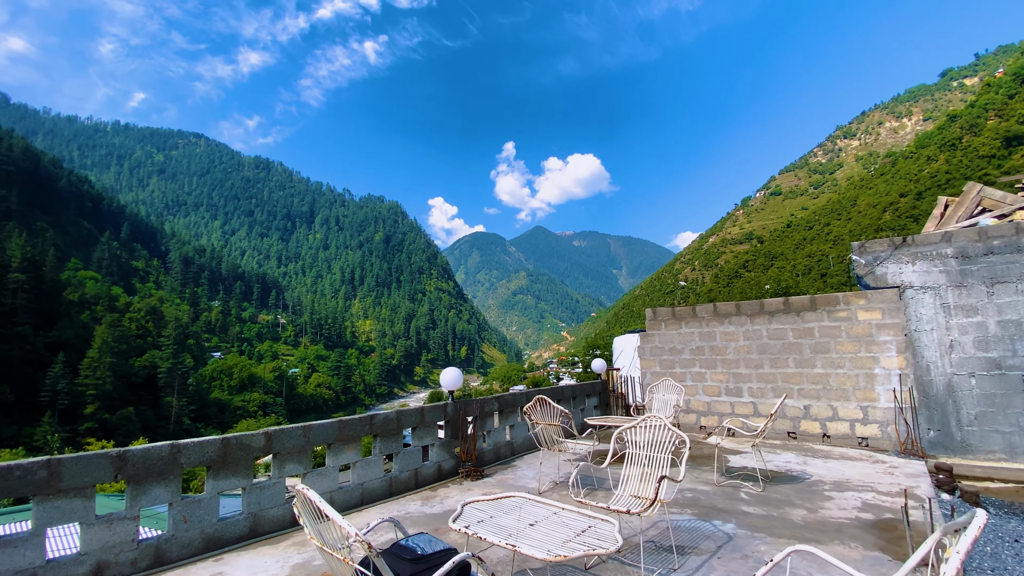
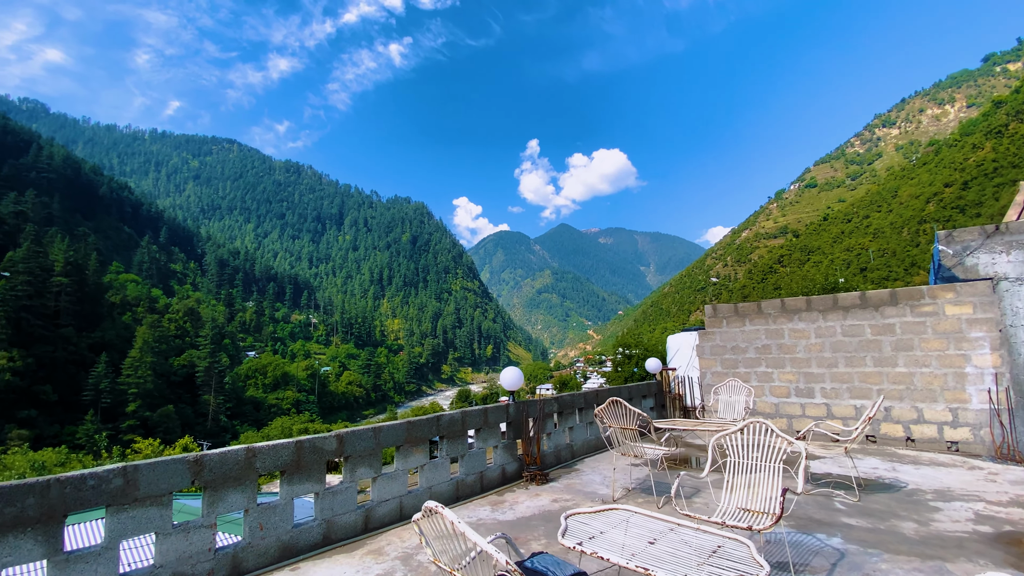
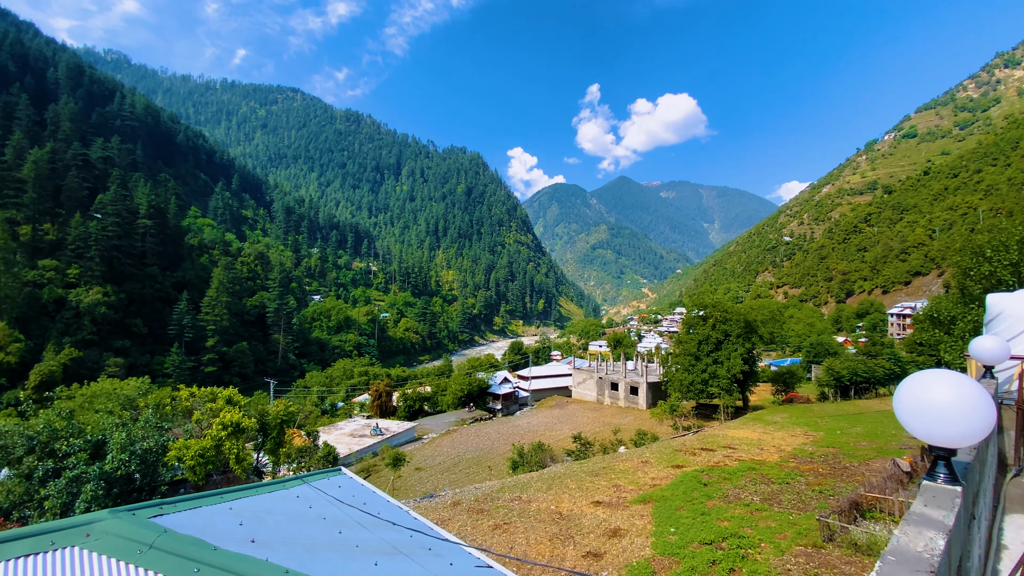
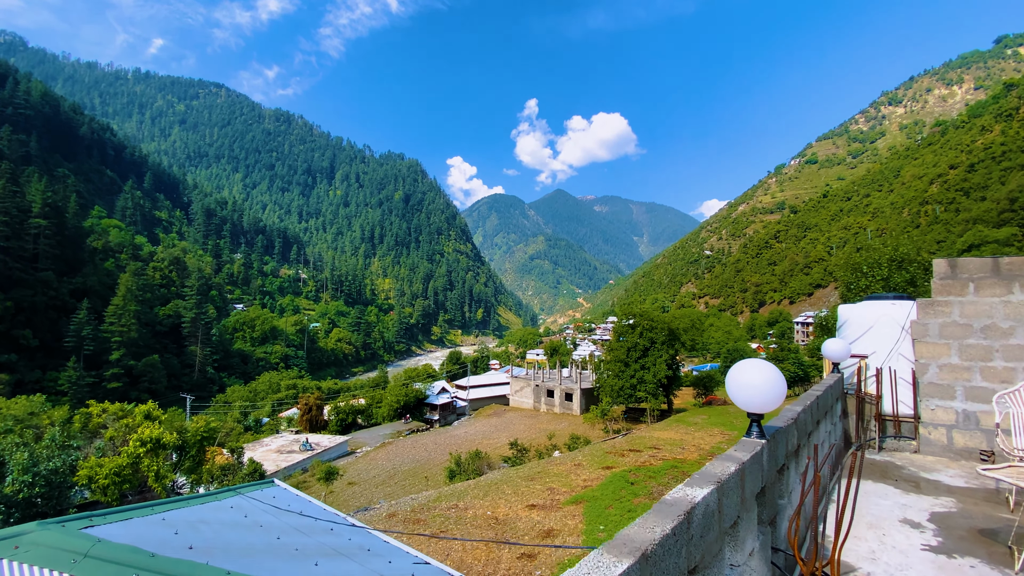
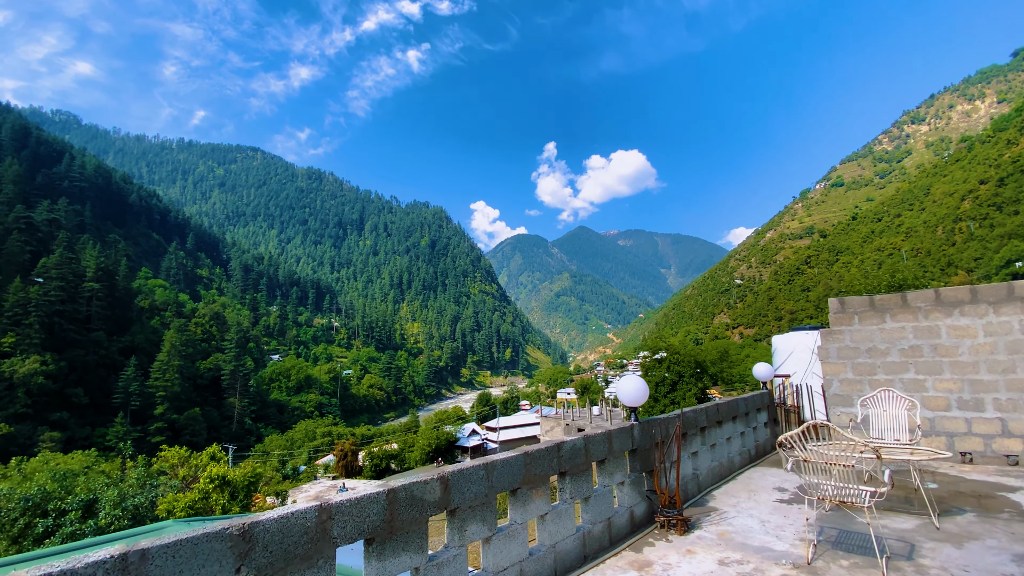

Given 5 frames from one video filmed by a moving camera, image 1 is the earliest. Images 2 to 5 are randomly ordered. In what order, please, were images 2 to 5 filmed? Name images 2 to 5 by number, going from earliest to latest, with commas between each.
2, 5, 4, 3
